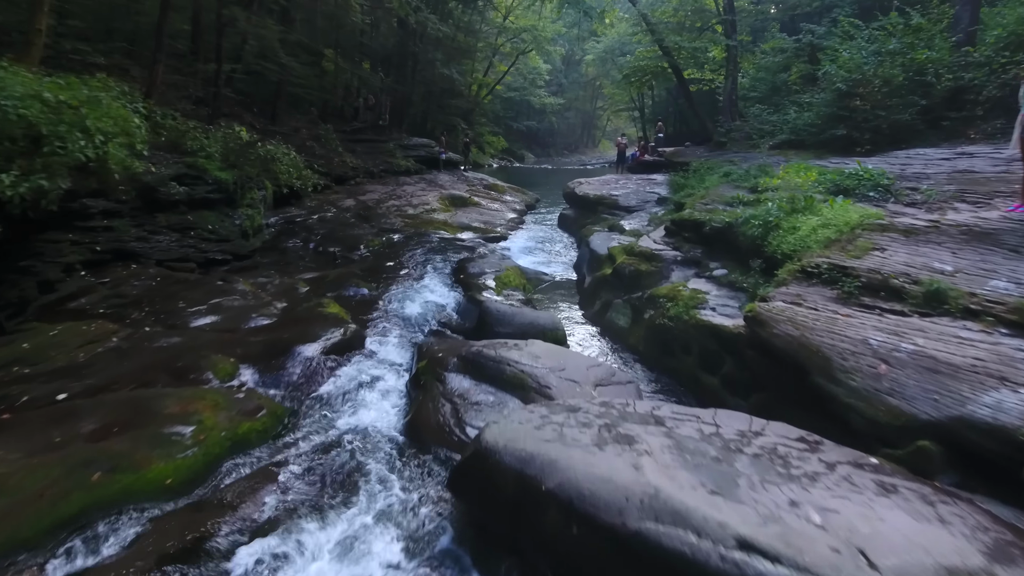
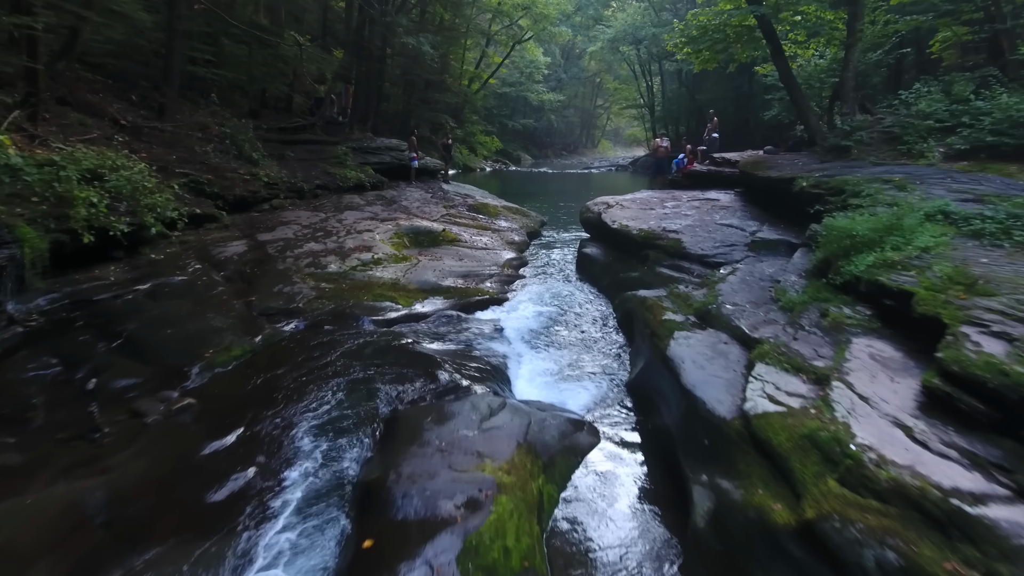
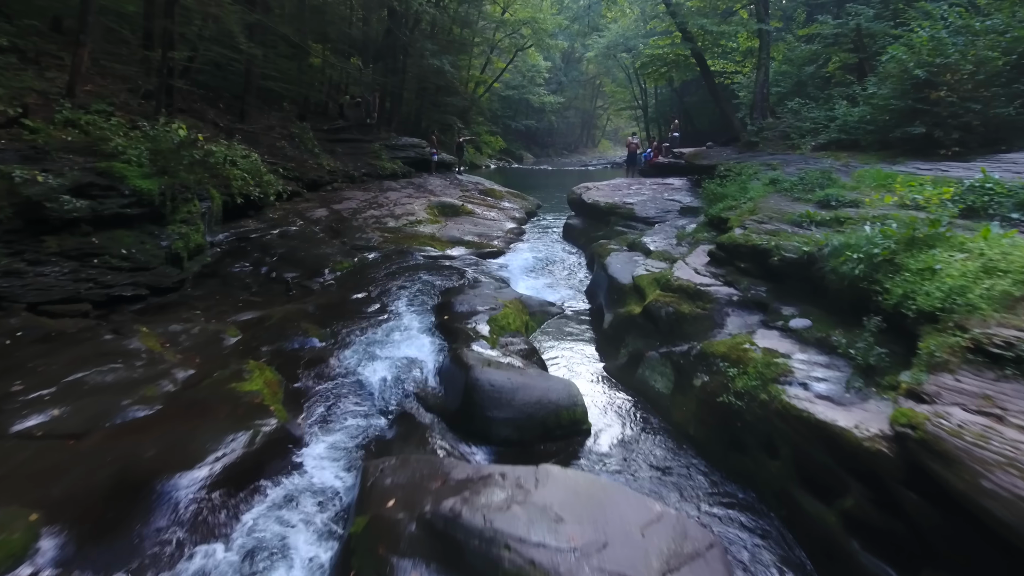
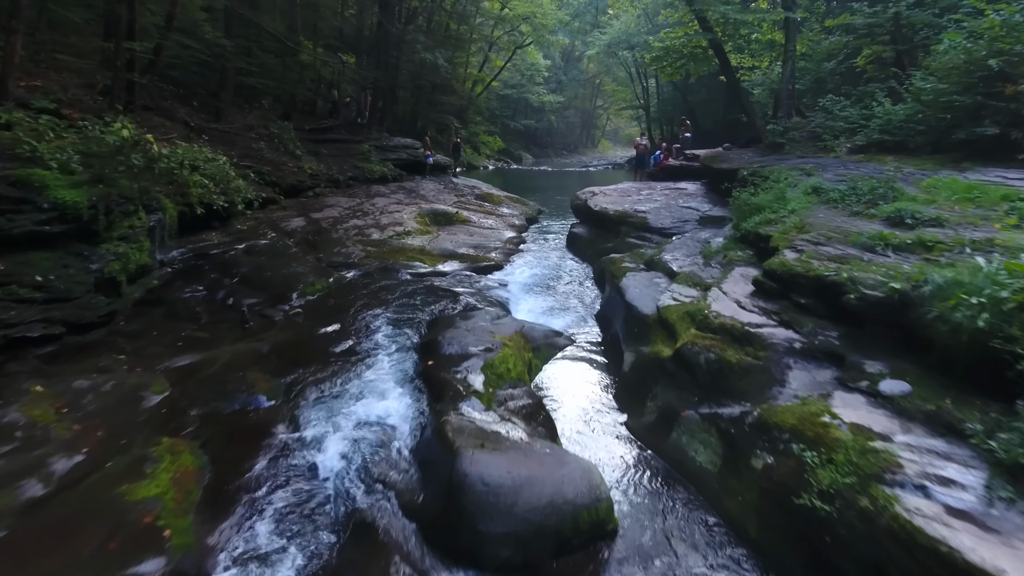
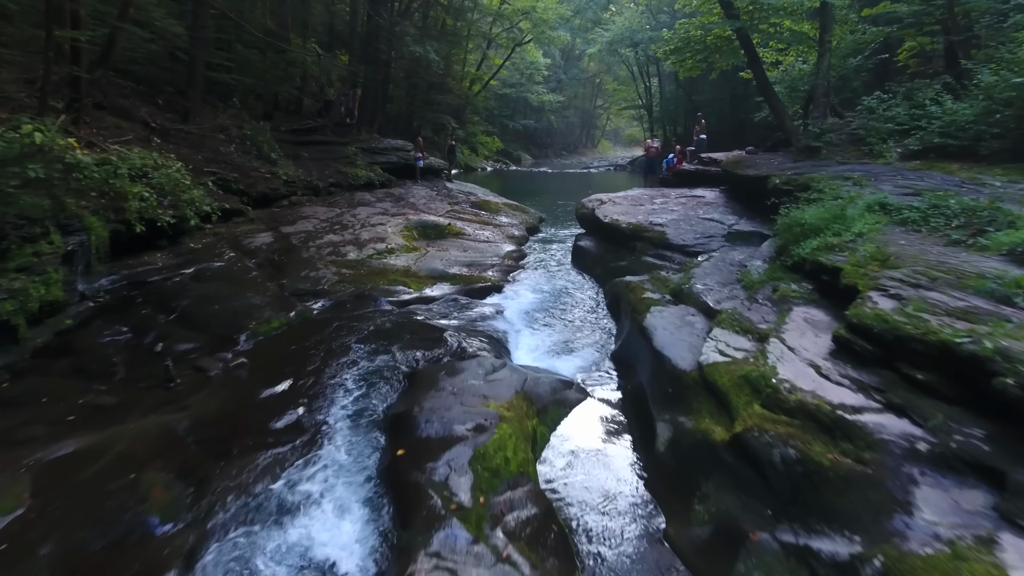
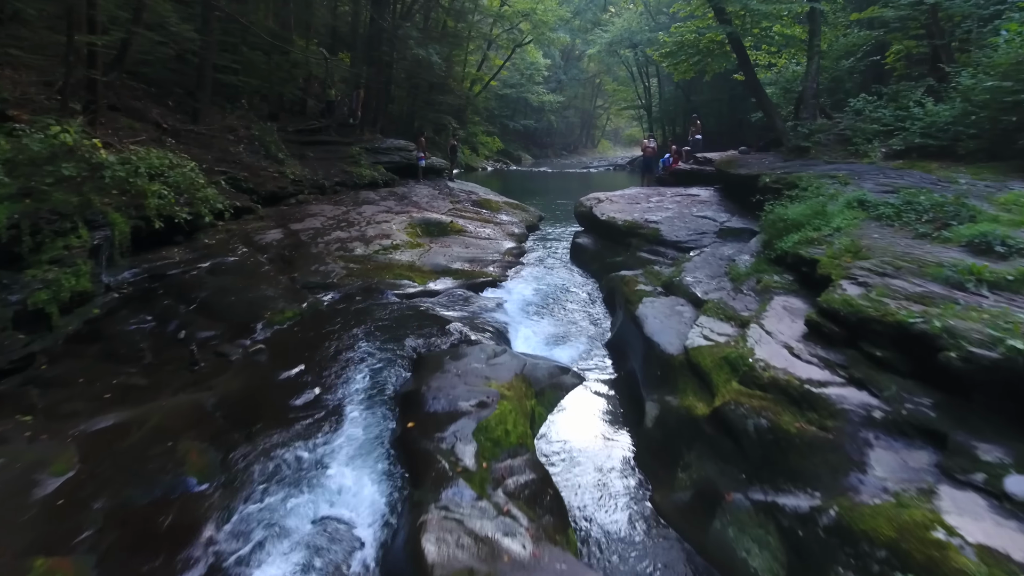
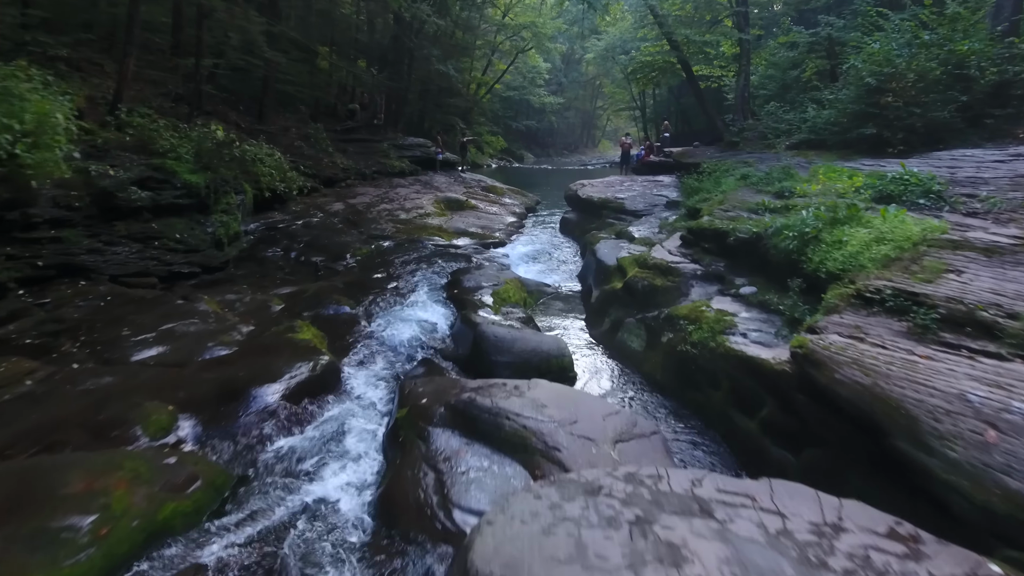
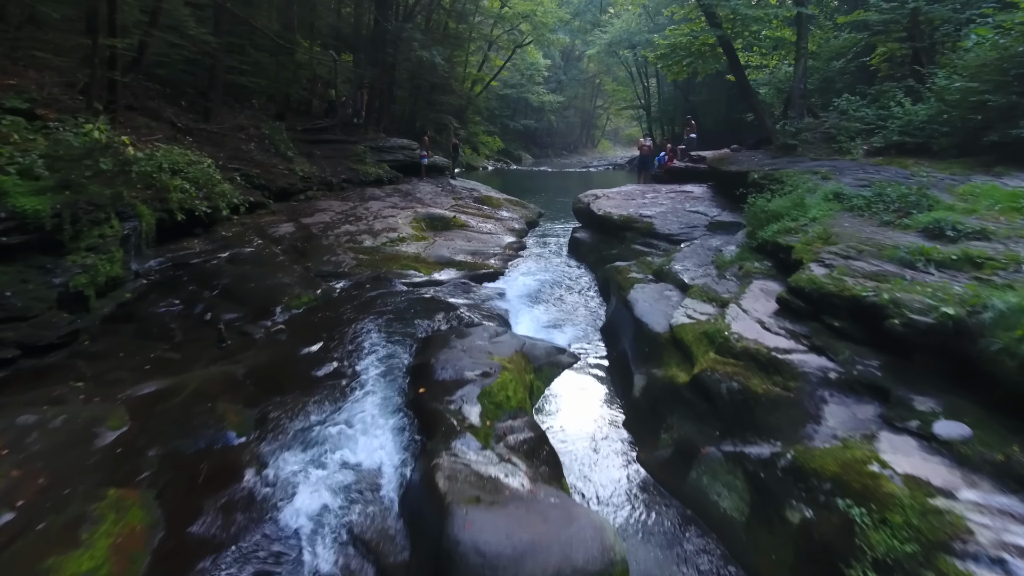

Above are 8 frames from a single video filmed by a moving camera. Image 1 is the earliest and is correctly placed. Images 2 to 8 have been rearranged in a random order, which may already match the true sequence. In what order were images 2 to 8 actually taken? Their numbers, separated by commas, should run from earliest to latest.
7, 3, 4, 8, 6, 5, 2
